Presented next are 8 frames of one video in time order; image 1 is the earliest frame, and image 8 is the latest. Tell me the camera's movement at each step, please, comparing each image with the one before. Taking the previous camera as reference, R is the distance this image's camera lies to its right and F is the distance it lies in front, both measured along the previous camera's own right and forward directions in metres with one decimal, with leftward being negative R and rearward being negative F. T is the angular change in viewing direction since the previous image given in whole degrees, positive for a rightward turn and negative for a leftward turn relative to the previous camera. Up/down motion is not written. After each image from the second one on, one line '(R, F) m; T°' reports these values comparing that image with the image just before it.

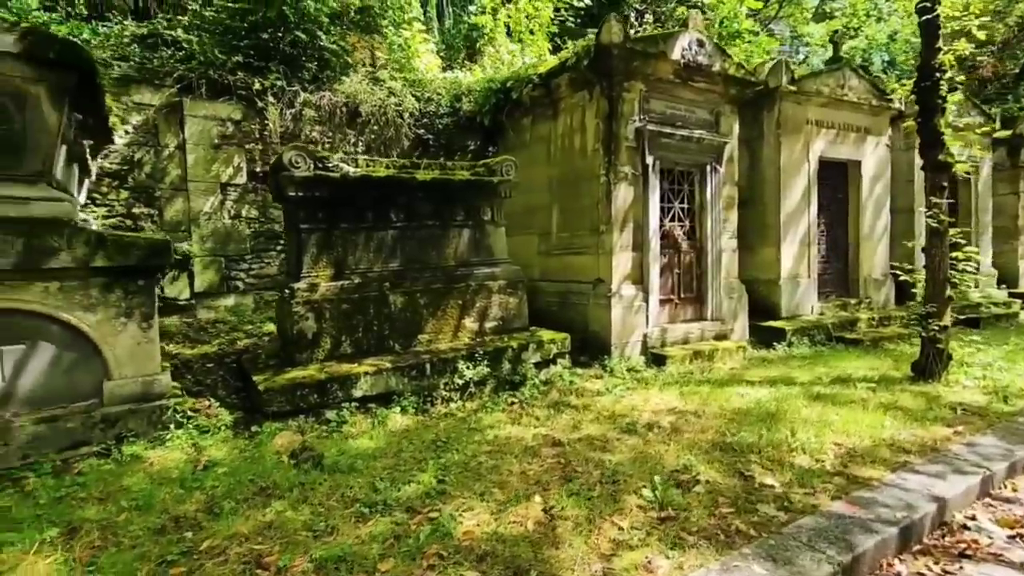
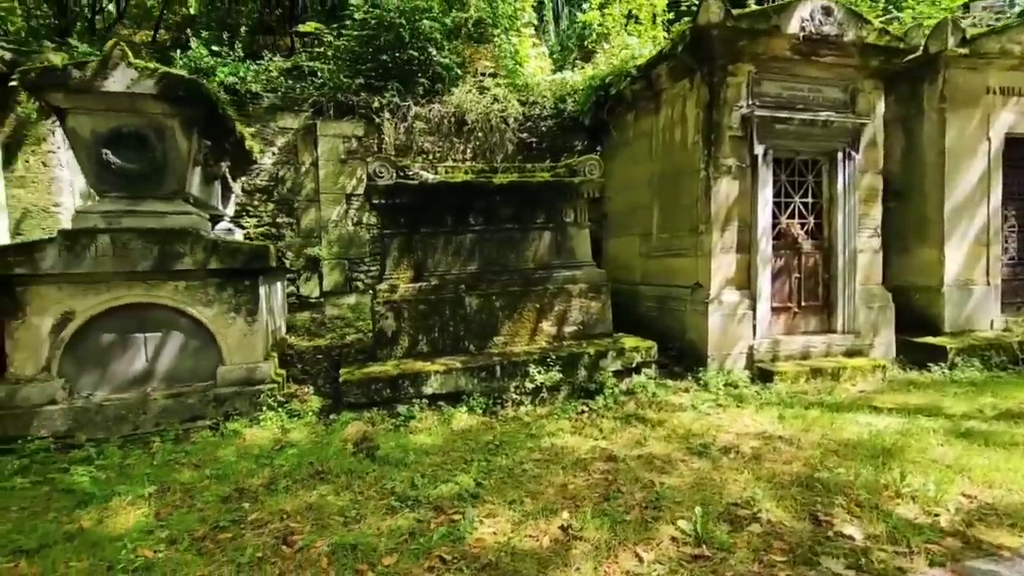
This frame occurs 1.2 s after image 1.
(+0.7, +0.2) m; -16°
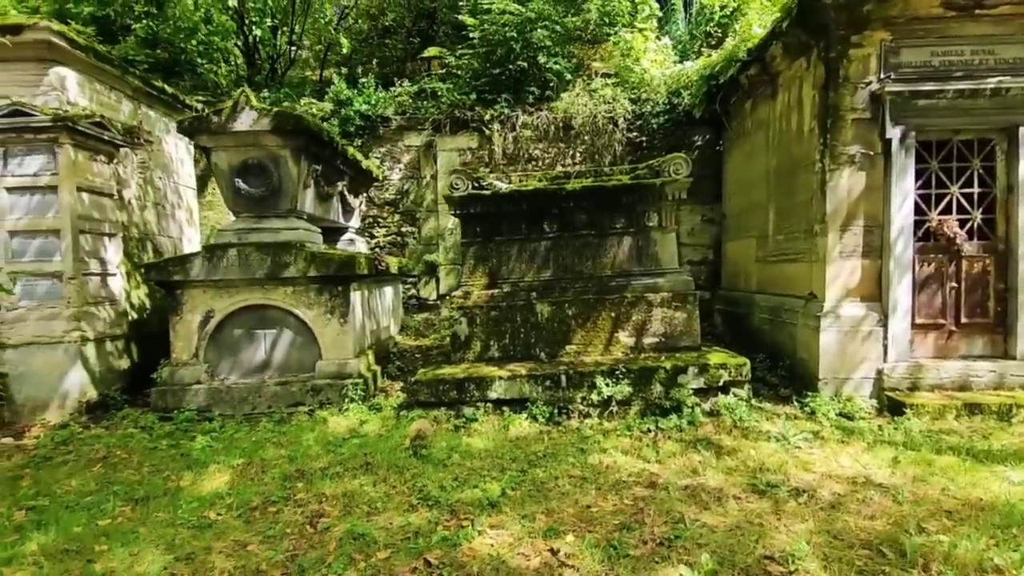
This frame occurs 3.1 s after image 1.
(+0.9, +0.2) m; -18°
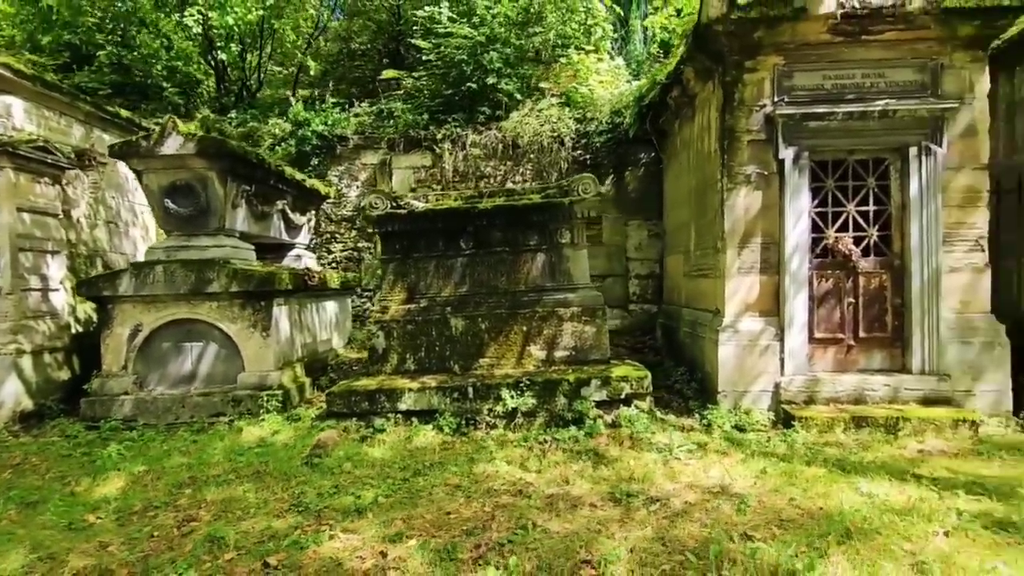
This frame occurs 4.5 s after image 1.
(+0.9, -0.2) m; -1°
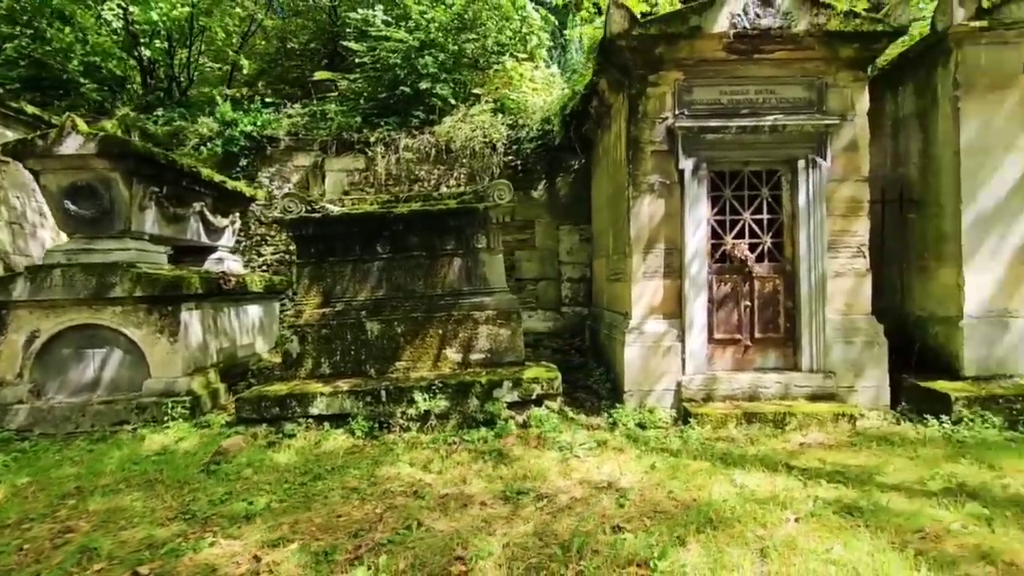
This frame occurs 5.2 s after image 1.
(+0.5, -0.1) m; +4°
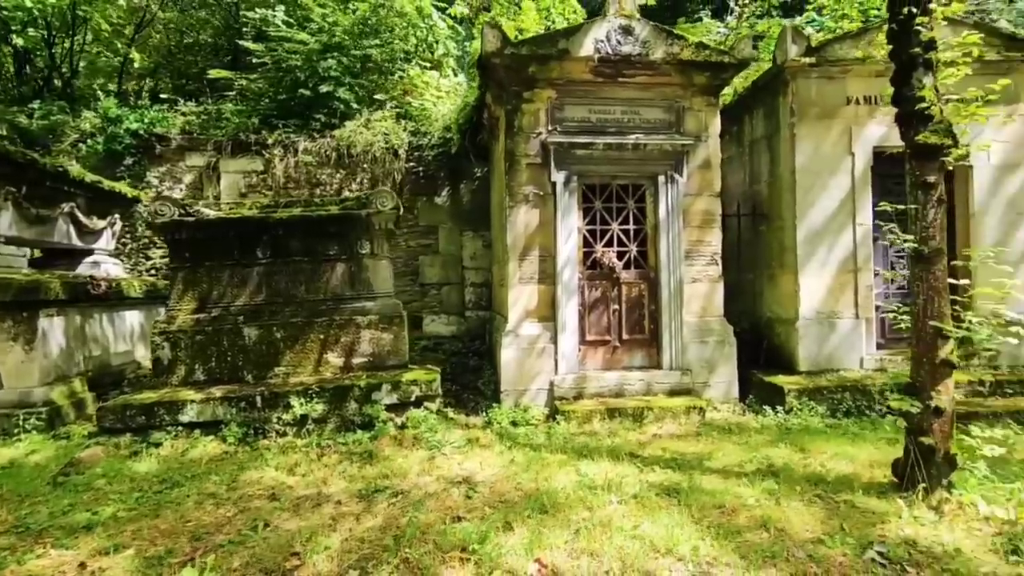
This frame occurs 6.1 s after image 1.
(+0.6, -0.2) m; +7°
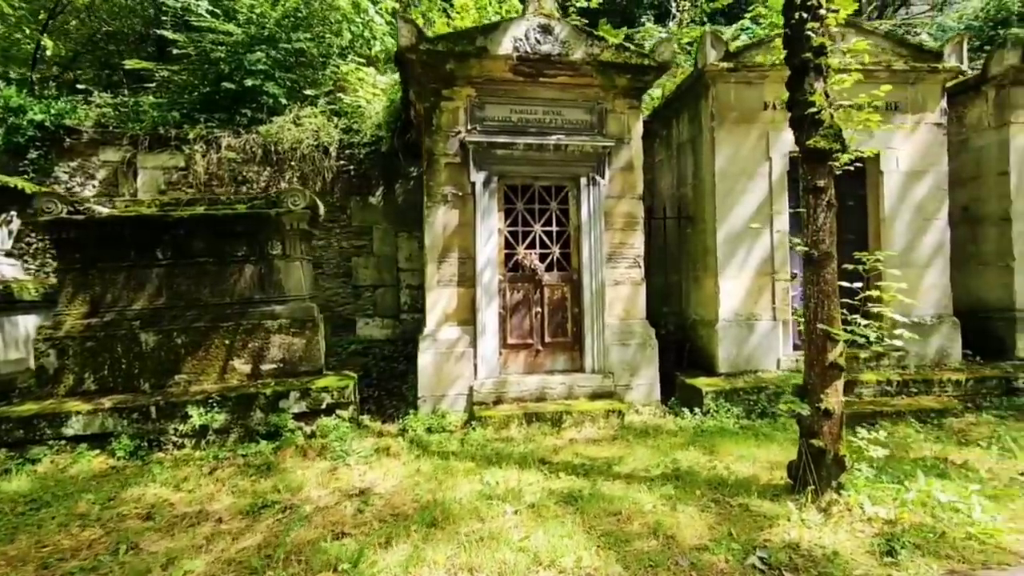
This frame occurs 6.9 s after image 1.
(+0.5, +0.1) m; +4°
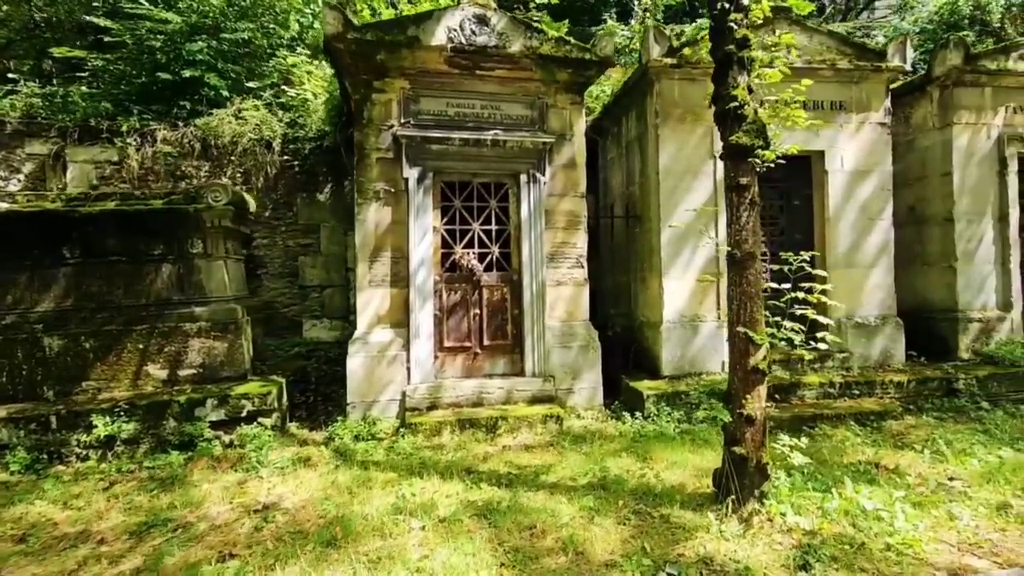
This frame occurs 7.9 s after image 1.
(+0.4, +0.2) m; +2°
